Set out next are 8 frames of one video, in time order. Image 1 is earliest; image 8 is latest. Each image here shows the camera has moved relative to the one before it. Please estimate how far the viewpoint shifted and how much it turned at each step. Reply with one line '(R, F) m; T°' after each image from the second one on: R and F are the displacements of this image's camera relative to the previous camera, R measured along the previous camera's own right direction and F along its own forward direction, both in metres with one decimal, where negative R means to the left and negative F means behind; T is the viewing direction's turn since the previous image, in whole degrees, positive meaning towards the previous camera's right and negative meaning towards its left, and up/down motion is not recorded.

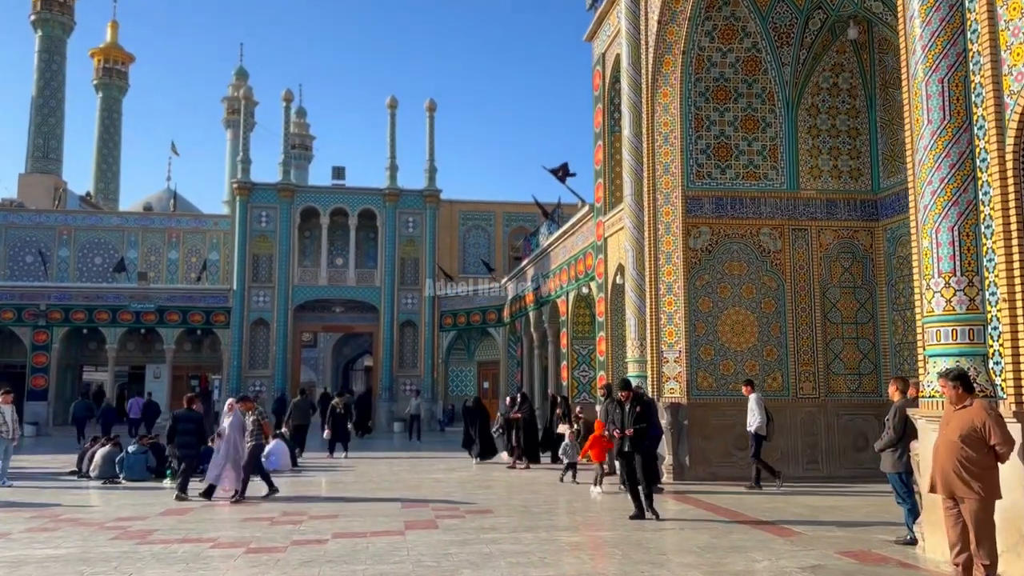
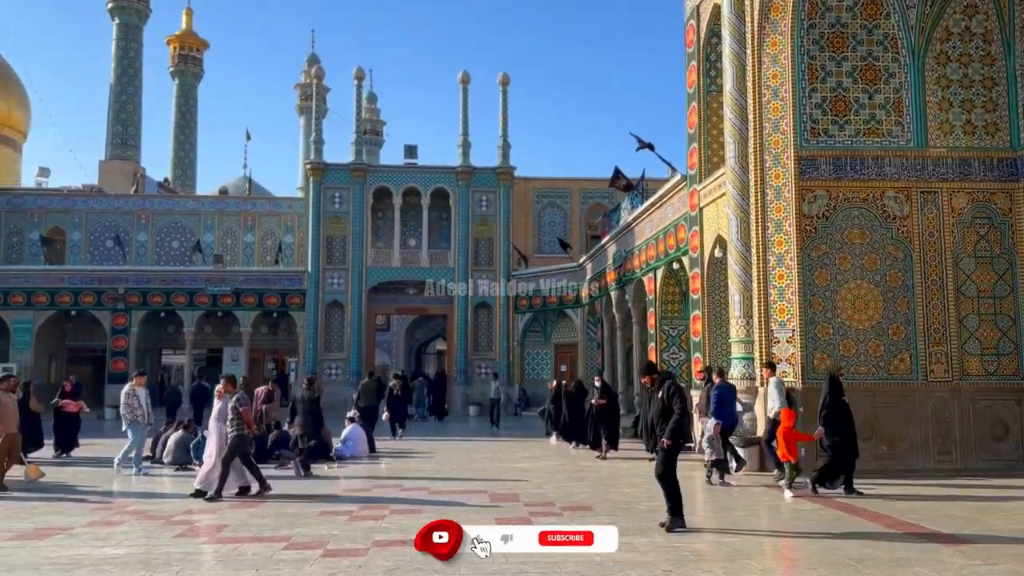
(-0.3, +0.9) m; -5°
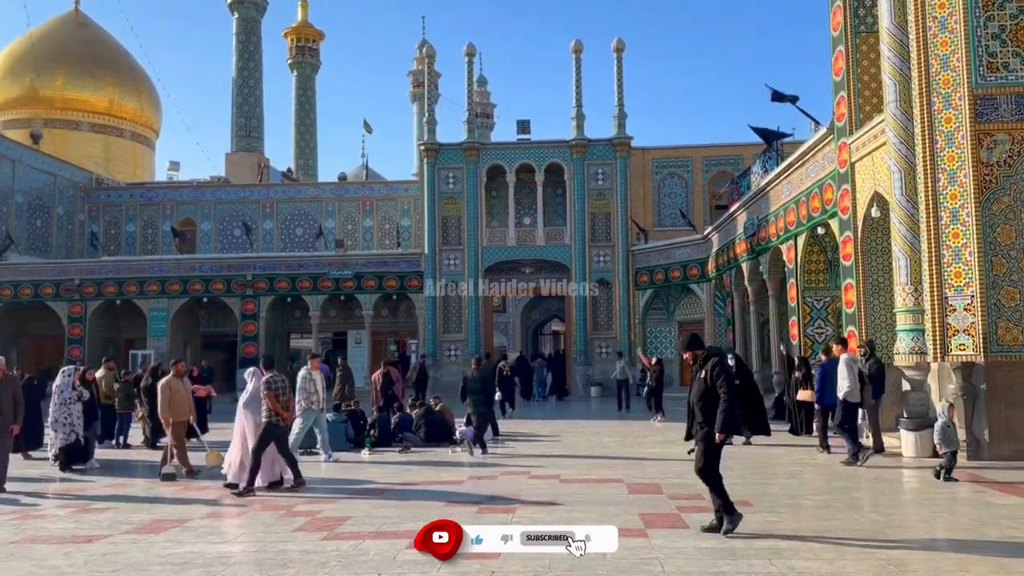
(-0.2, +0.7) m; -8°
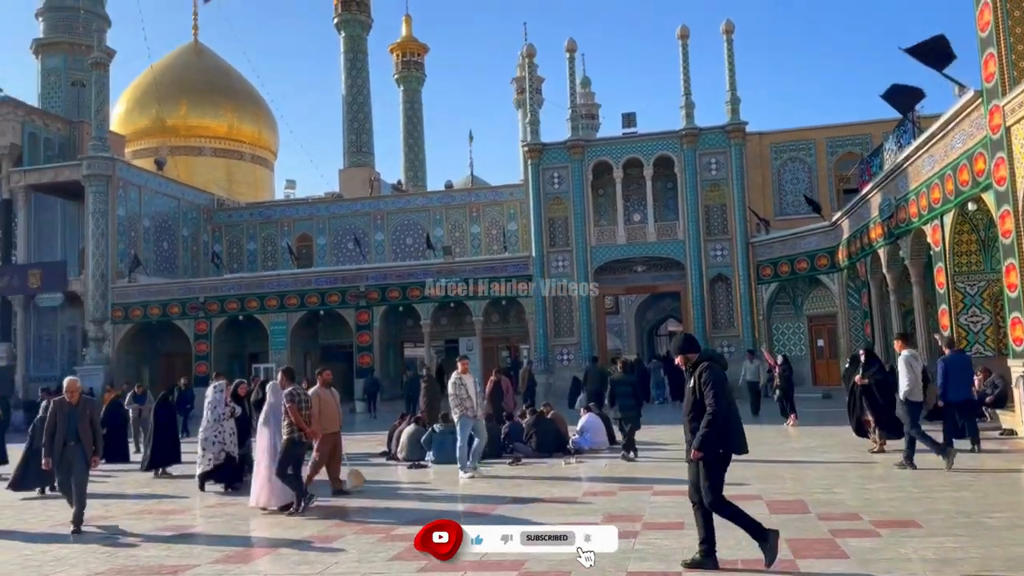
(0.0, +0.6) m; -8°
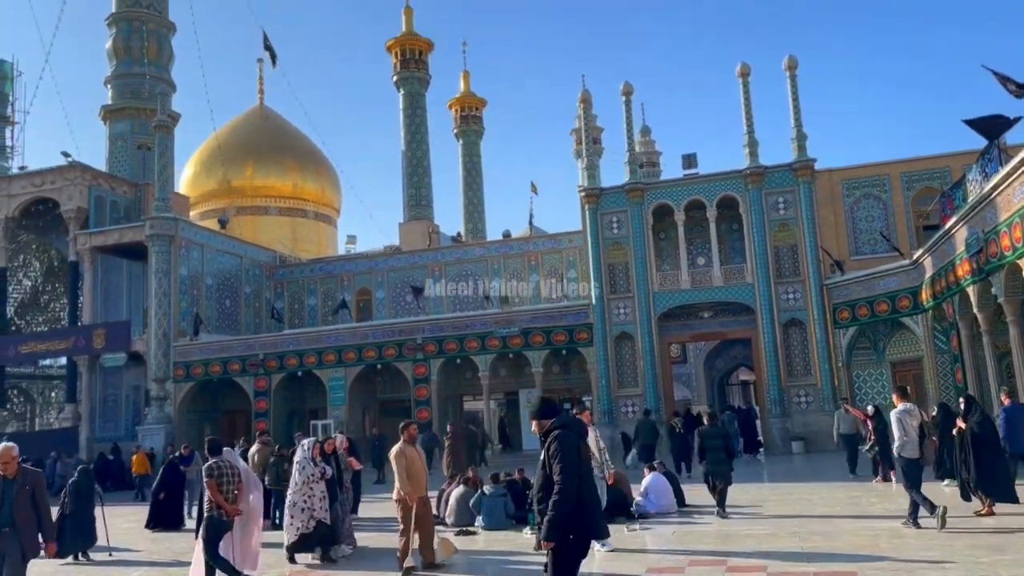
(+0.2, +0.7) m; -5°
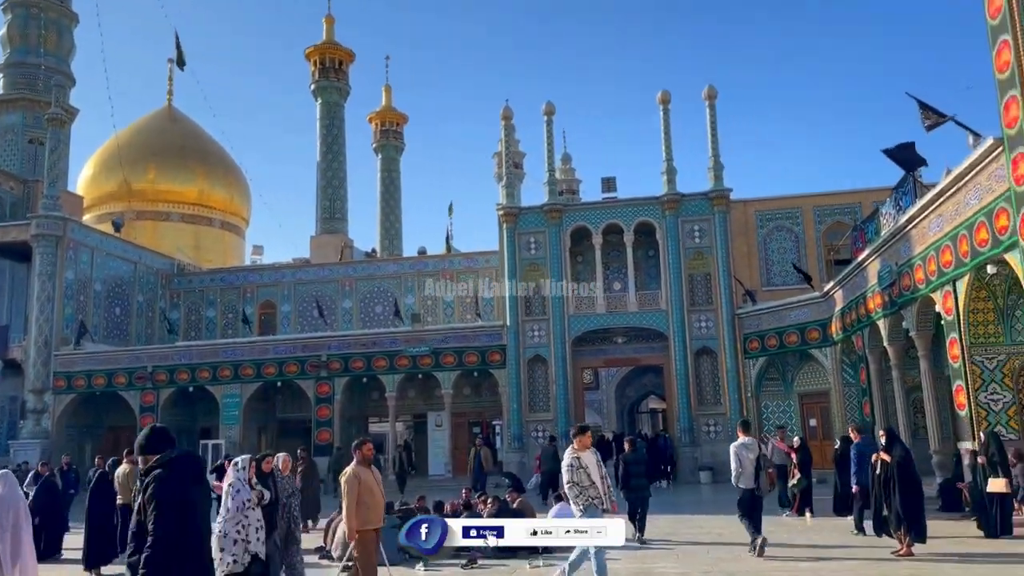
(+0.1, +0.7) m; +6°
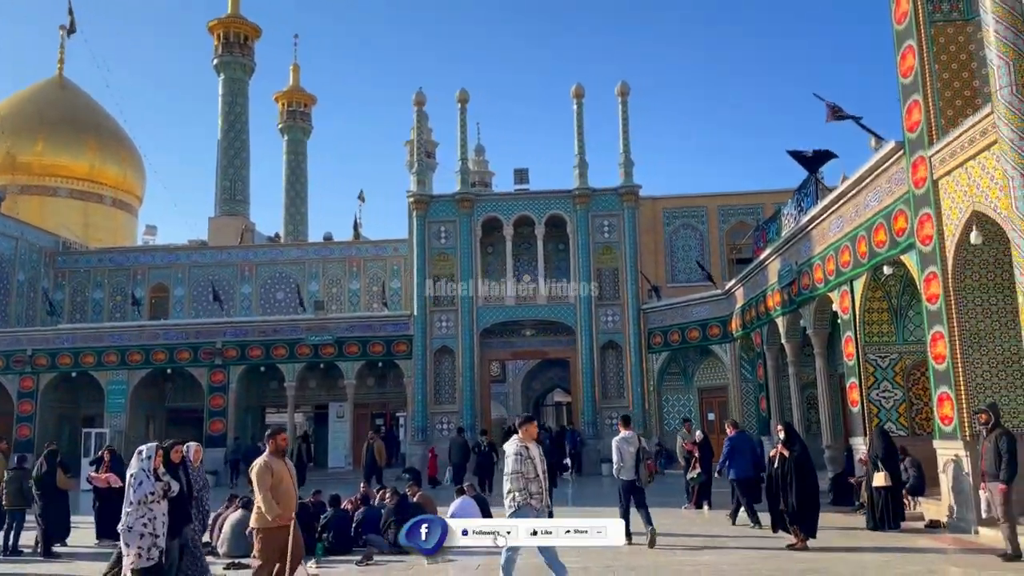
(0.0, +0.3) m; +6°
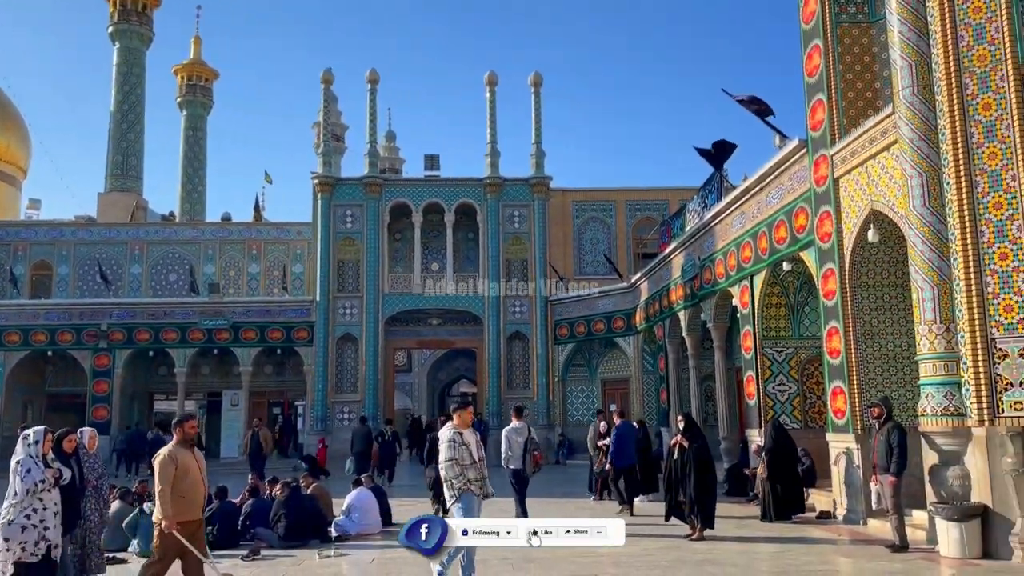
(+0.1, +0.3) m; +6°
